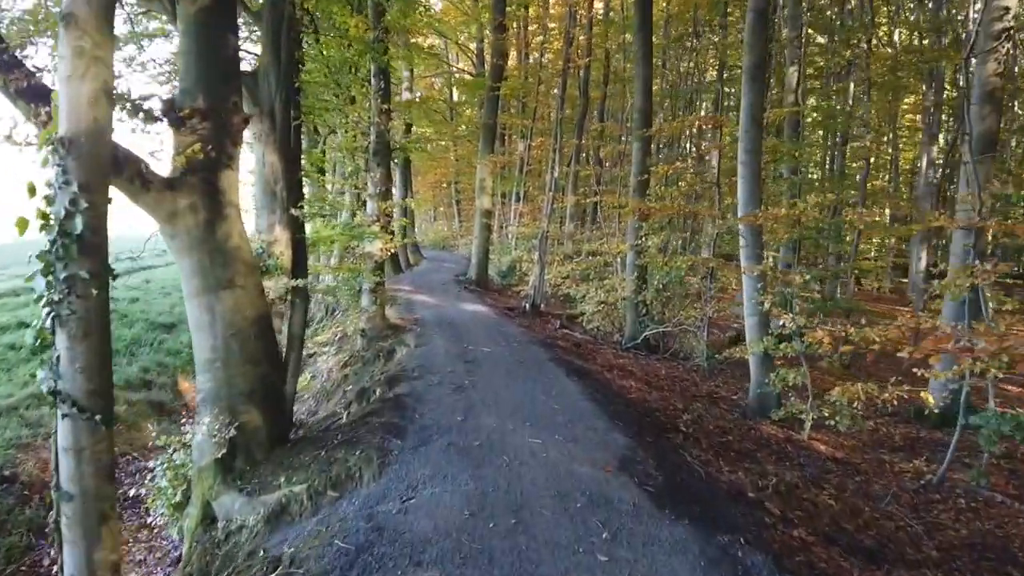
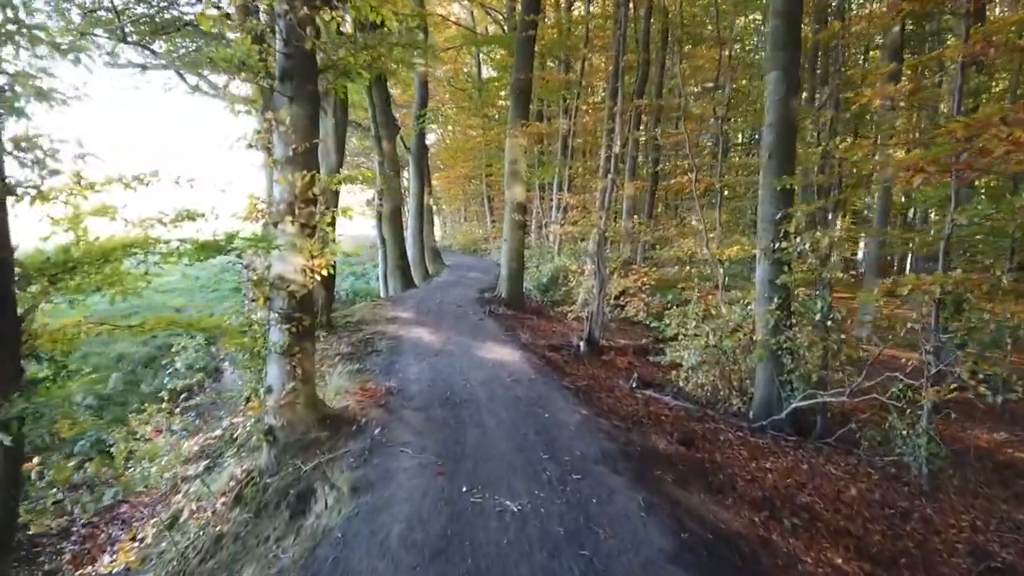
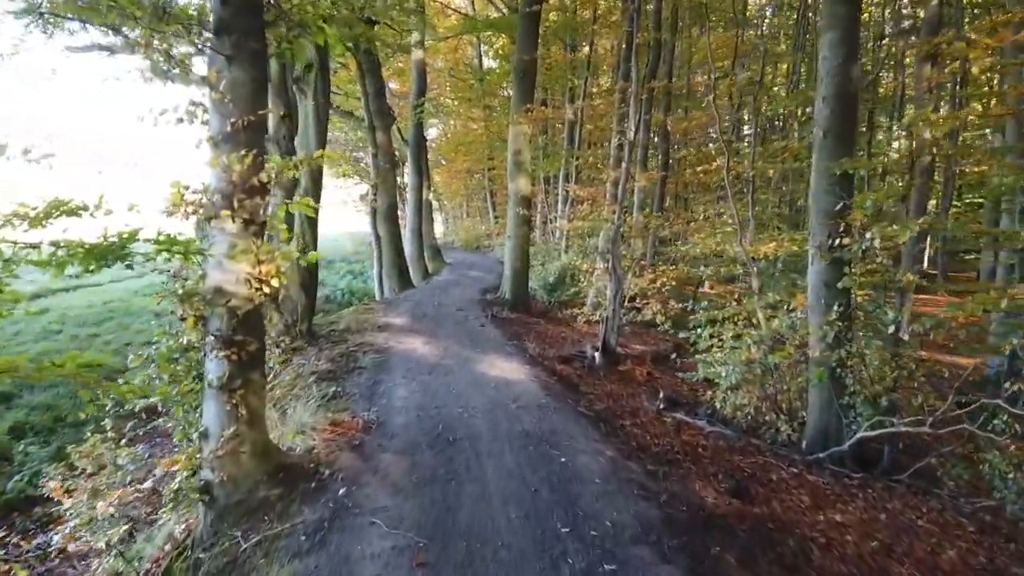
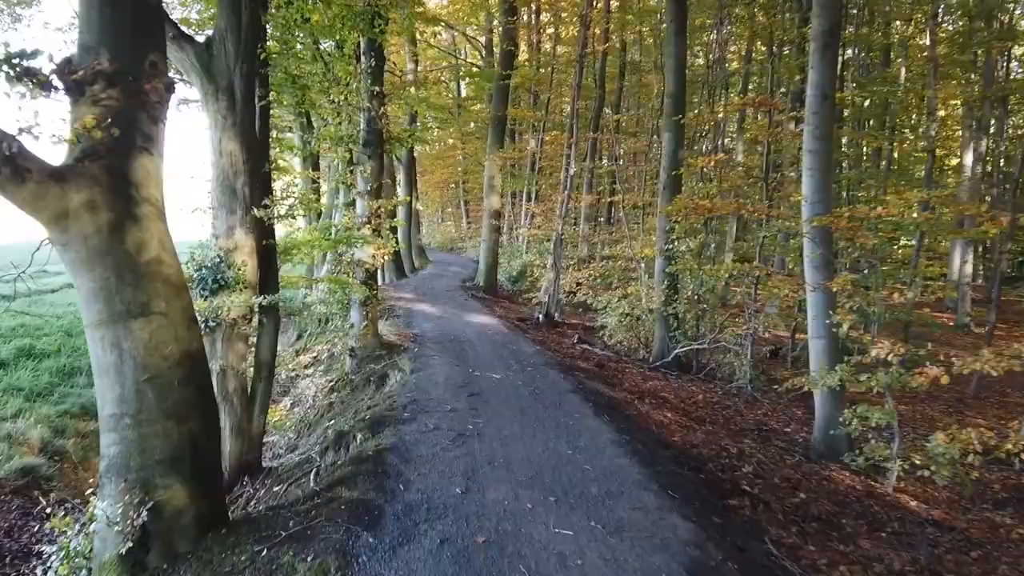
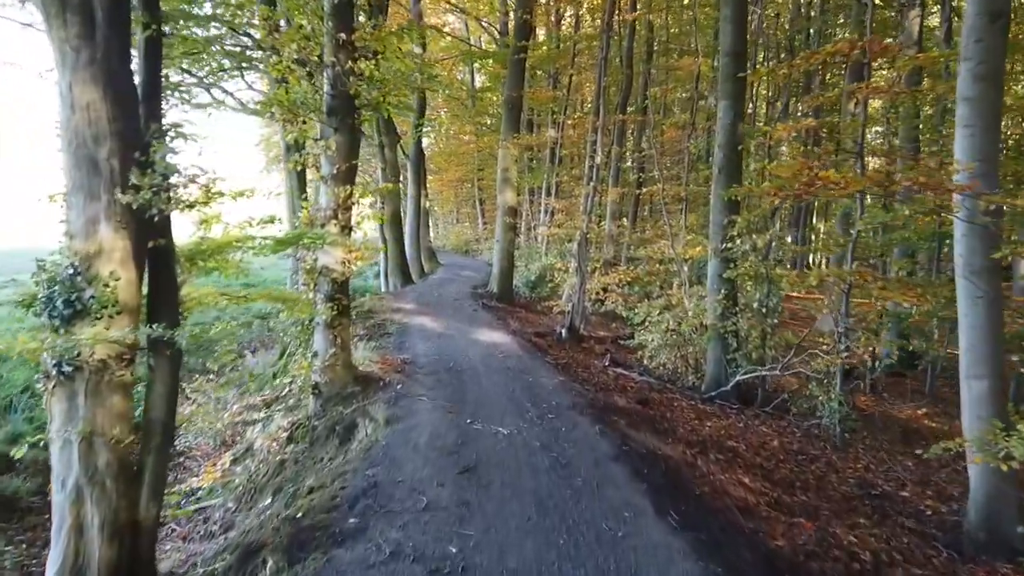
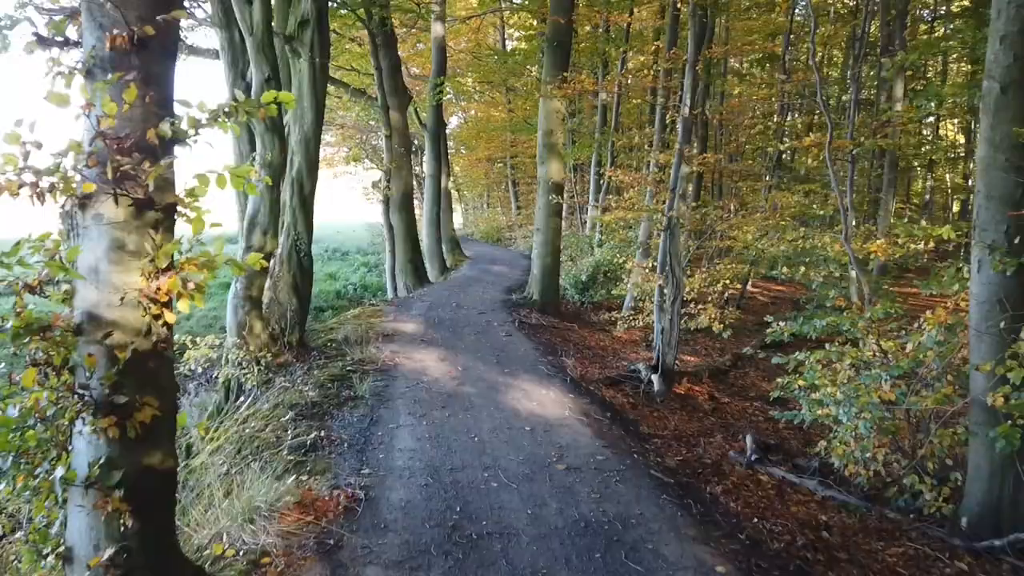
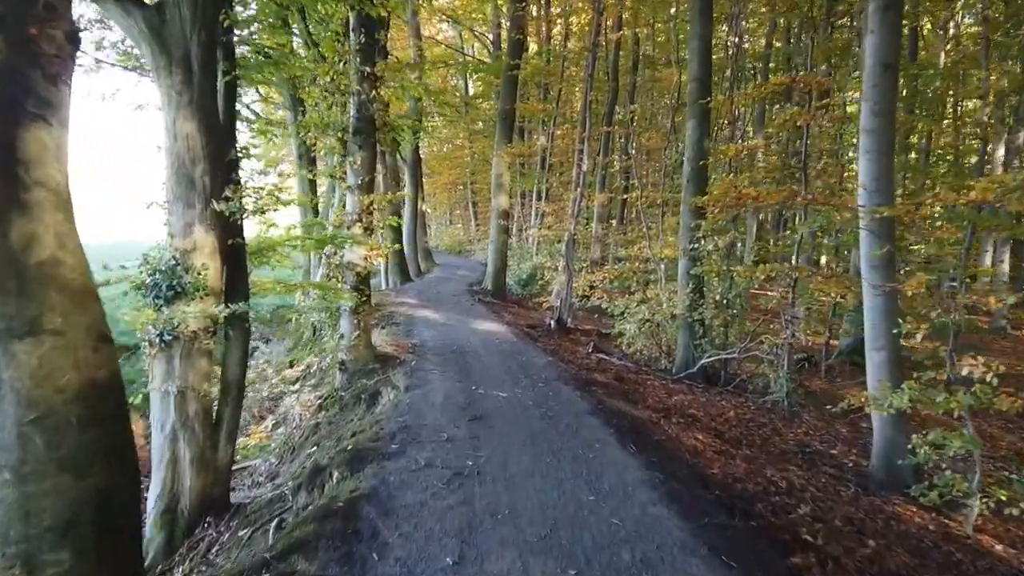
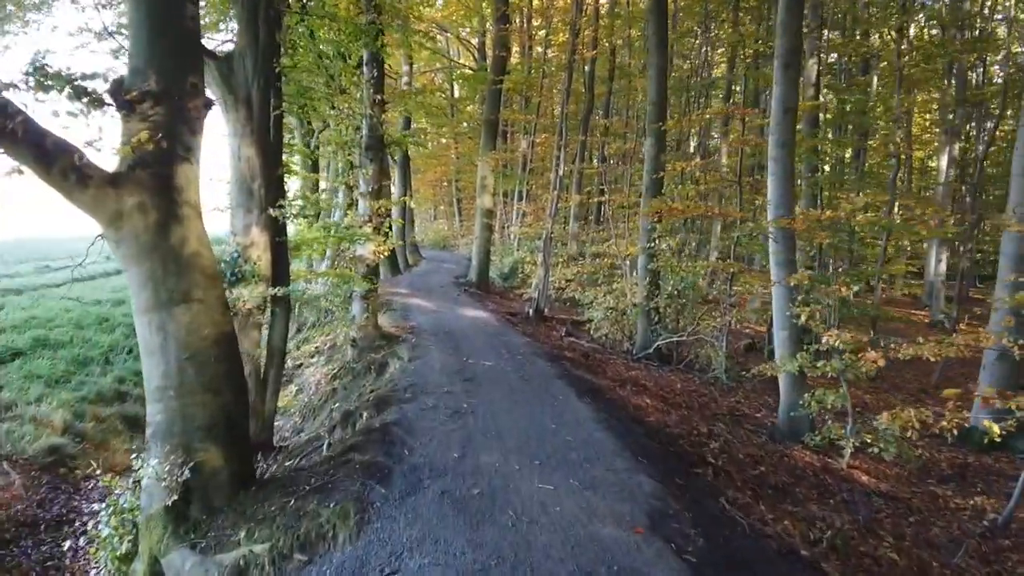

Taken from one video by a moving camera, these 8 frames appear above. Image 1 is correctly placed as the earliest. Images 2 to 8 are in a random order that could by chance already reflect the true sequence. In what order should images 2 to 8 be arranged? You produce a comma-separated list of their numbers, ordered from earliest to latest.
8, 4, 7, 5, 2, 3, 6
